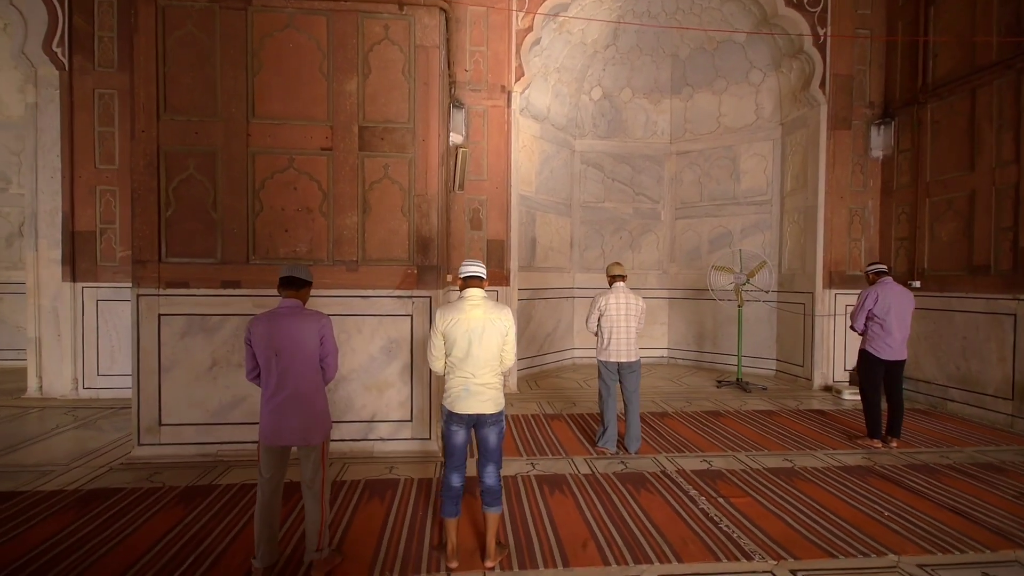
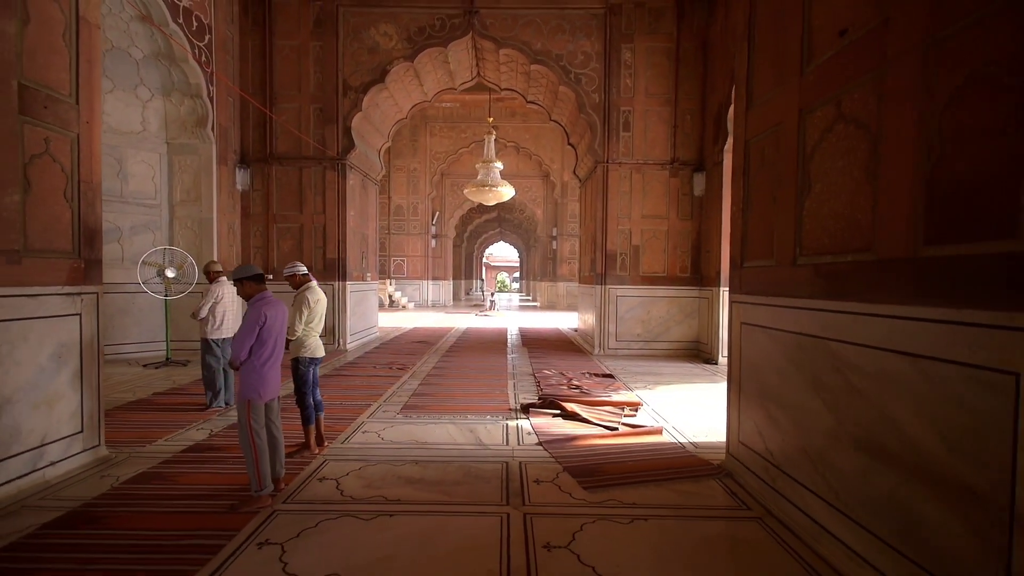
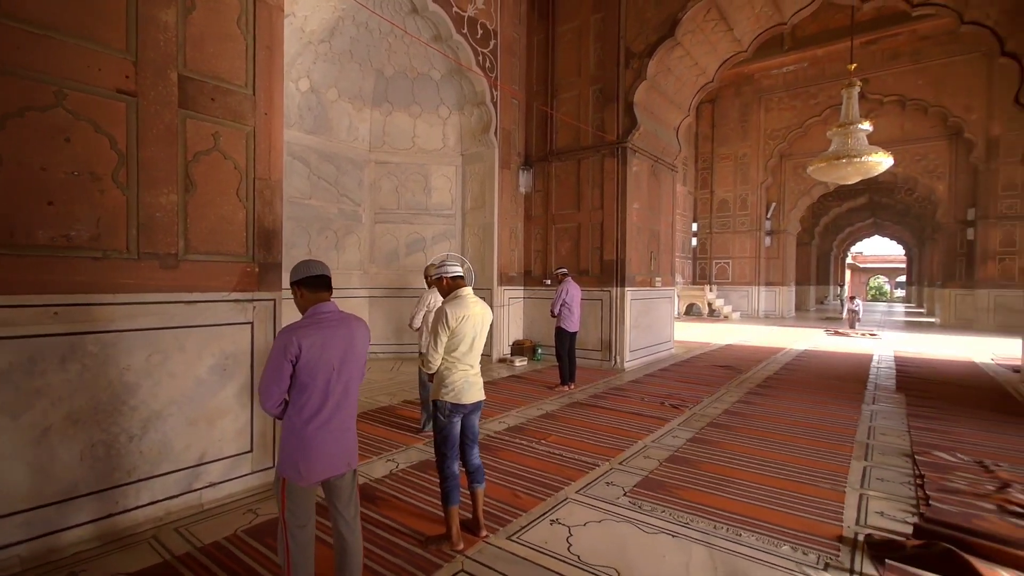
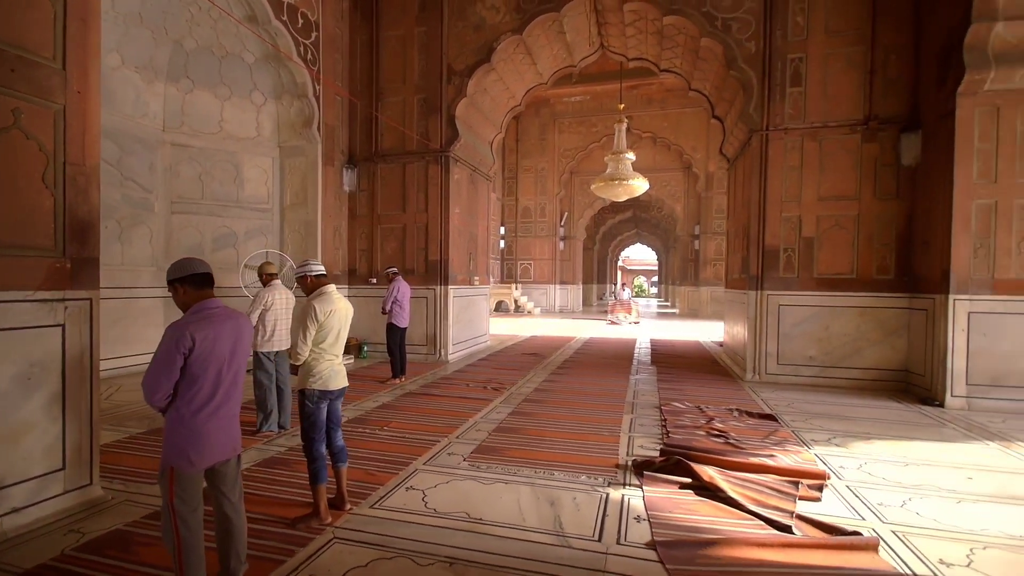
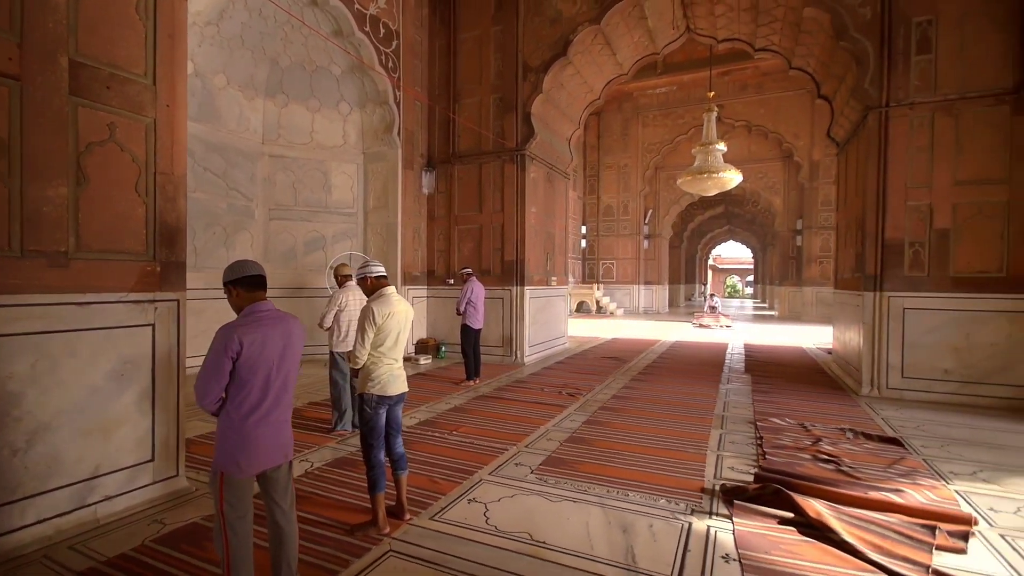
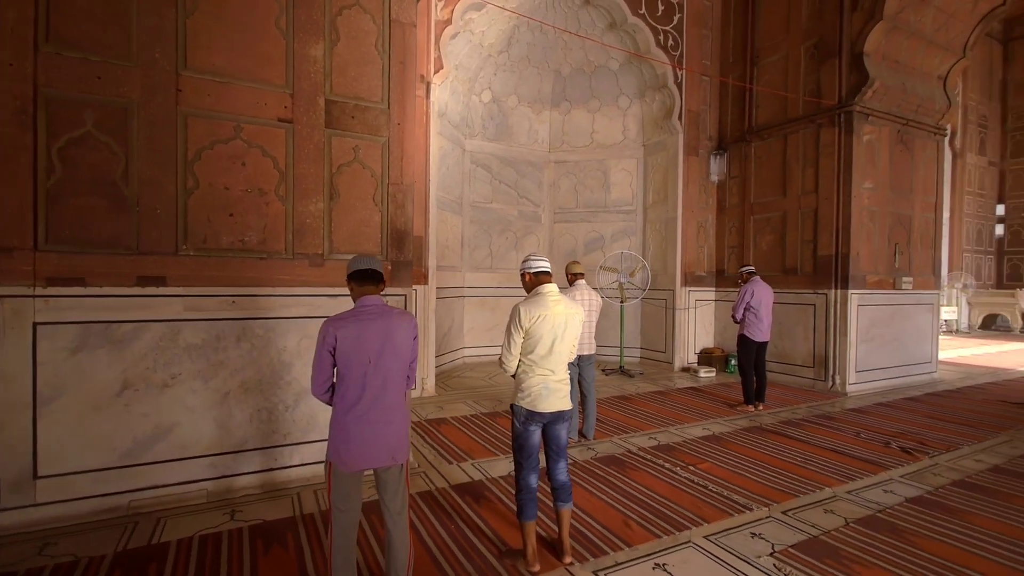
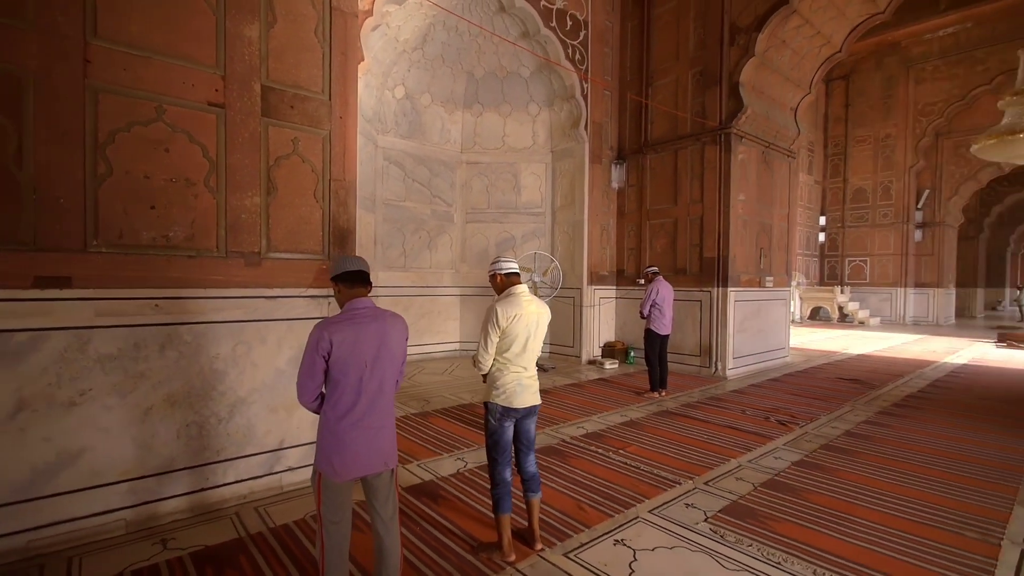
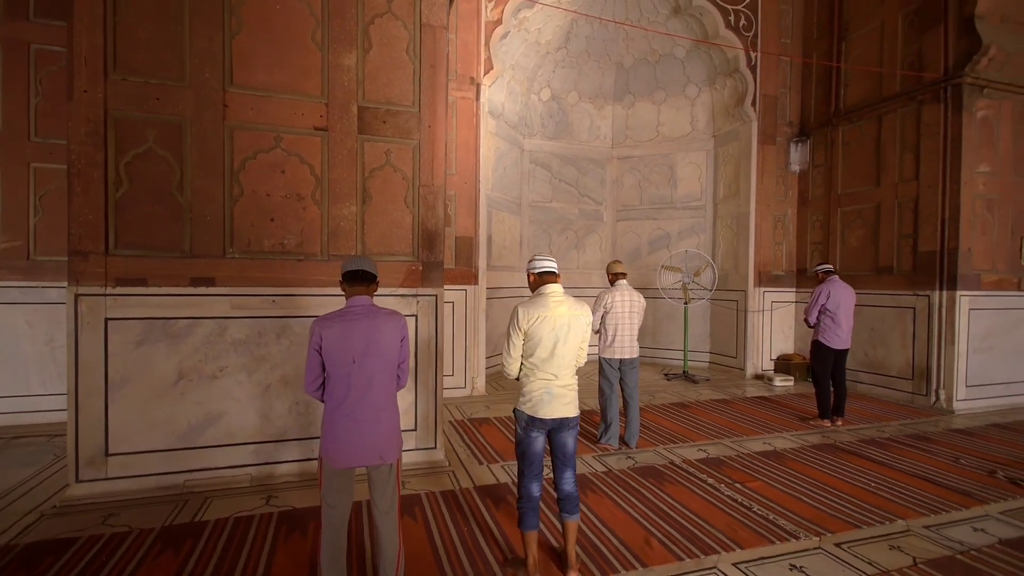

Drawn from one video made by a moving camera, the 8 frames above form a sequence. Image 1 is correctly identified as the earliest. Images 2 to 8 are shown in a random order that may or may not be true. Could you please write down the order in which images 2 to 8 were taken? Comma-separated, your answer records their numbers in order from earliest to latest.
8, 6, 7, 3, 5, 4, 2
